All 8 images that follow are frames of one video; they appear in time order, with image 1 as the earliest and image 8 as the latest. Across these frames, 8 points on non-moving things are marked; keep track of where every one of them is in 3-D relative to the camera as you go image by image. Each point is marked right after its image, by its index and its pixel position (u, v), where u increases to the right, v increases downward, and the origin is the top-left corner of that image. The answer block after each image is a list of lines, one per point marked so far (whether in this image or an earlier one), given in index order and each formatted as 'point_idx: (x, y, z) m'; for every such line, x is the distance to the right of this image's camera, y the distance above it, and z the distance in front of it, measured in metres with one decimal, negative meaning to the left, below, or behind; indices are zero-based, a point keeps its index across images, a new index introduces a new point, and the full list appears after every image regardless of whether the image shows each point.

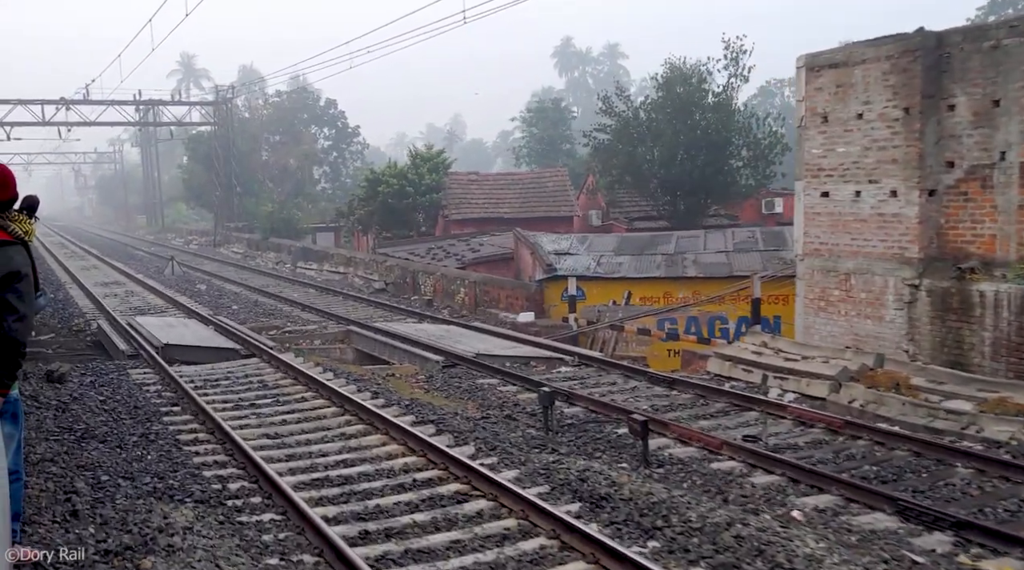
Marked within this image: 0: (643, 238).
0: (+2.6, +0.9, +19.4) m
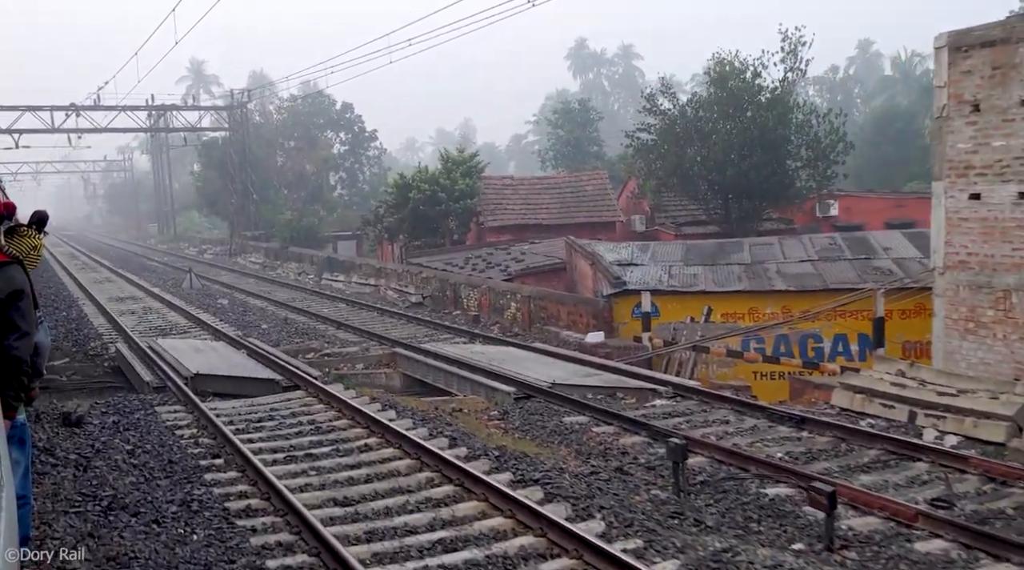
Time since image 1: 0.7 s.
0: (+3.6, +0.7, +17.6) m
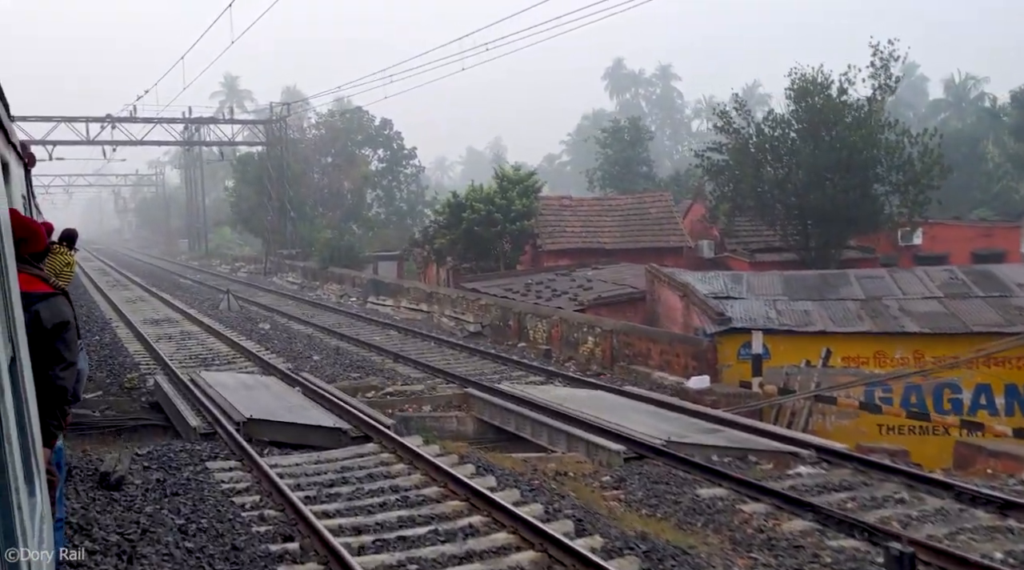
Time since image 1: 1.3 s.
0: (+4.8, +0.1, +15.8) m
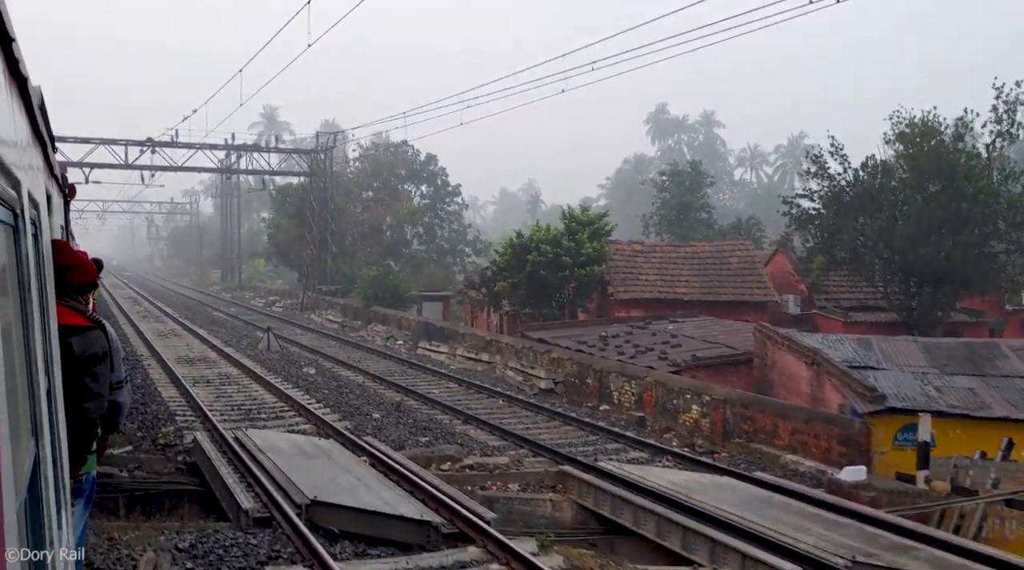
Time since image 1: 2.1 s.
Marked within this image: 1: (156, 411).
0: (+6.1, -0.9, +13.6) m
1: (-5.2, -1.8, +14.5) m
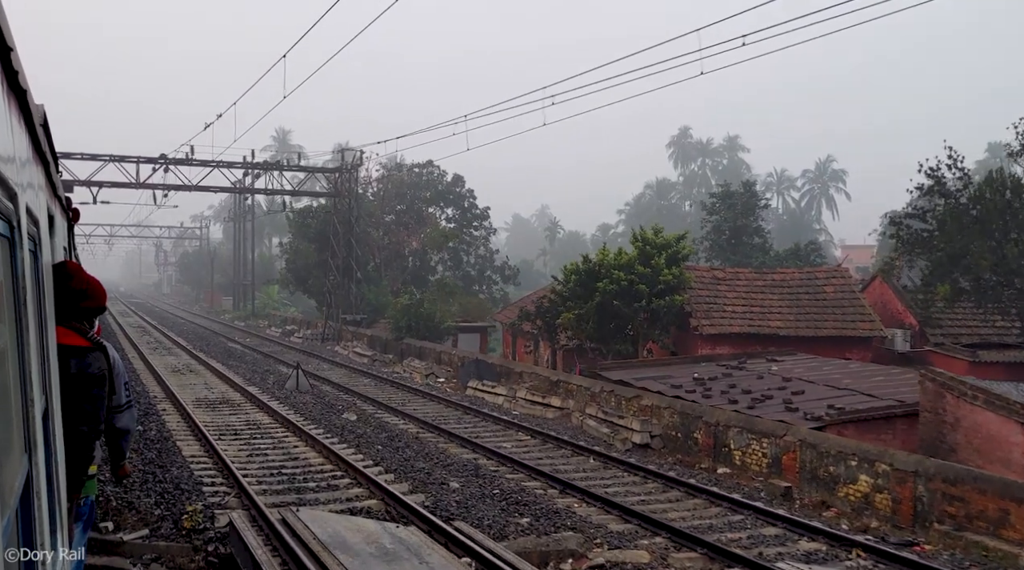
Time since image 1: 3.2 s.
0: (+7.4, -1.3, +10.6) m
1: (-3.9, -2.2, +11.5) m
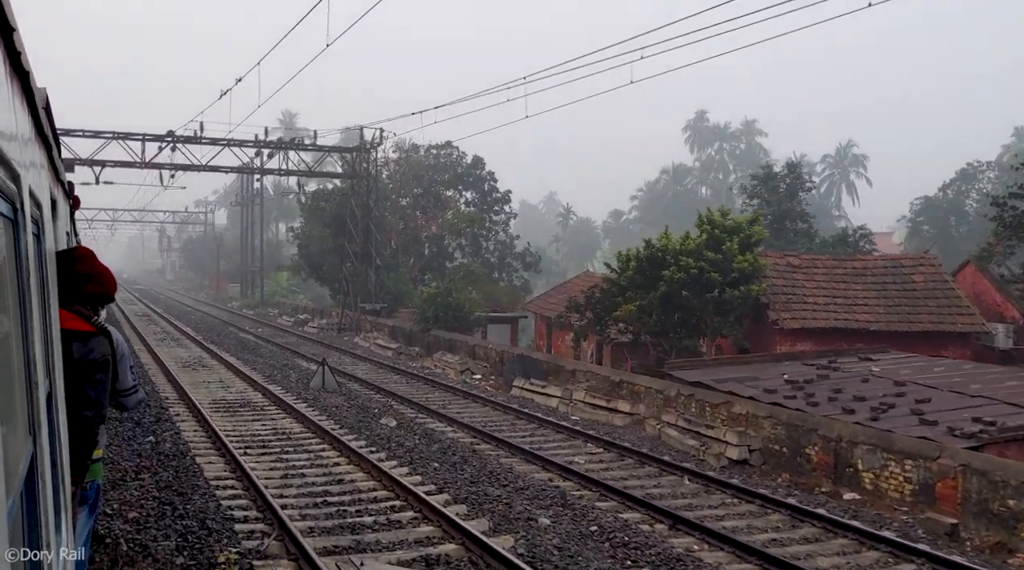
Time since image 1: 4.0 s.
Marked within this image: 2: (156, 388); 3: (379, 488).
0: (+8.4, -1.2, +8.3) m
1: (-2.9, -2.1, +9.3) m
2: (-6.8, -1.9, +18.9) m
3: (-1.4, -2.2, +10.6) m
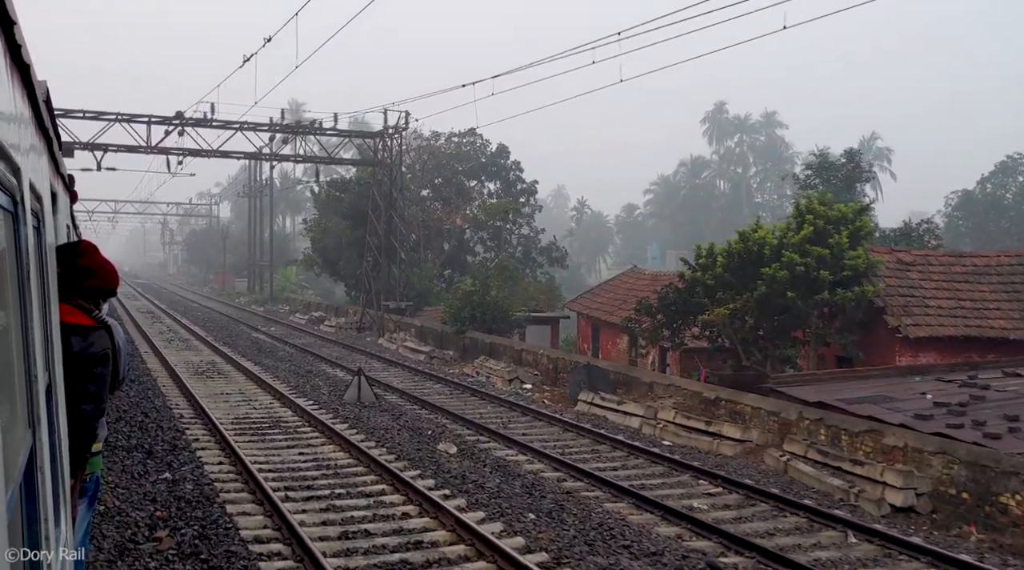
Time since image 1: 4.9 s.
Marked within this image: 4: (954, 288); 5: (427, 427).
0: (+9.5, -1.3, +5.7) m
1: (-1.8, -2.1, +6.8) m
2: (-5.7, -1.9, +16.3) m
3: (-0.3, -2.2, +8.0) m
4: (+7.1, -0.1, +16.0) m
5: (-1.3, -2.1, +14.5) m
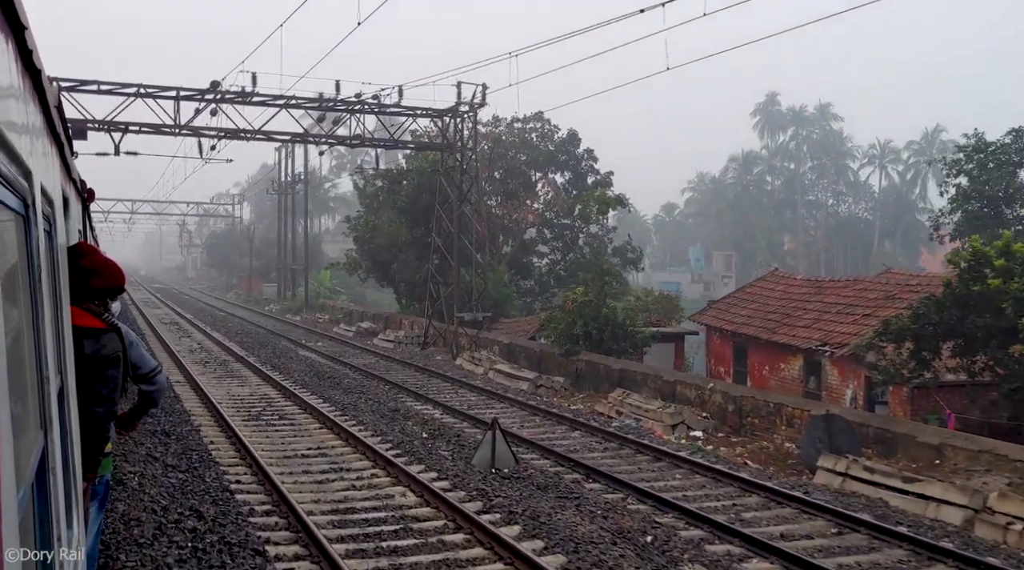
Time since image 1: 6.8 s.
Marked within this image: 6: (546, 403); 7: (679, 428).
0: (+11.8, -1.4, +0.3) m
1: (+0.5, -2.3, +1.4) m
2: (-3.2, -2.1, +11.1) m
3: (+2.0, -2.3, +2.7) m
4: (+9.5, -0.2, +10.6) m
5: (+1.1, -2.2, +9.2) m
6: (+0.6, -2.1, +18.2) m
7: (+2.5, -2.1, +15.1) m
